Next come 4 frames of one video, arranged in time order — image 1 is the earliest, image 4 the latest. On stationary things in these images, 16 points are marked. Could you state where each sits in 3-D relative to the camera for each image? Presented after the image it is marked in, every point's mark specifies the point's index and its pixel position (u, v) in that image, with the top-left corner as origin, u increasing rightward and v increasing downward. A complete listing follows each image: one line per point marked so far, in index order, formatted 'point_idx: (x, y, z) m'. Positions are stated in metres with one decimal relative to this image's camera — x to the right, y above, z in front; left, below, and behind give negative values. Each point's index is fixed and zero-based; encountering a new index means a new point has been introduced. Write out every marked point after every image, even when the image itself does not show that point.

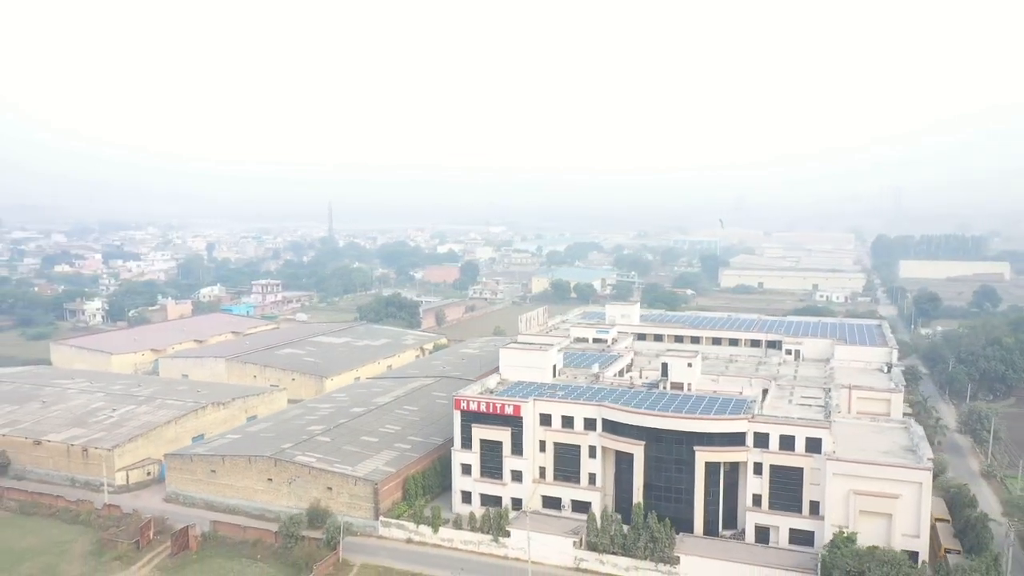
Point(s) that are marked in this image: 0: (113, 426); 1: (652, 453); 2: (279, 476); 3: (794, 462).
0: (-10.8, -3.7, +19.9) m
1: (+2.8, -3.3, +15.0) m
2: (-5.2, -4.2, +16.6) m
3: (+5.4, -3.3, +14.1) m
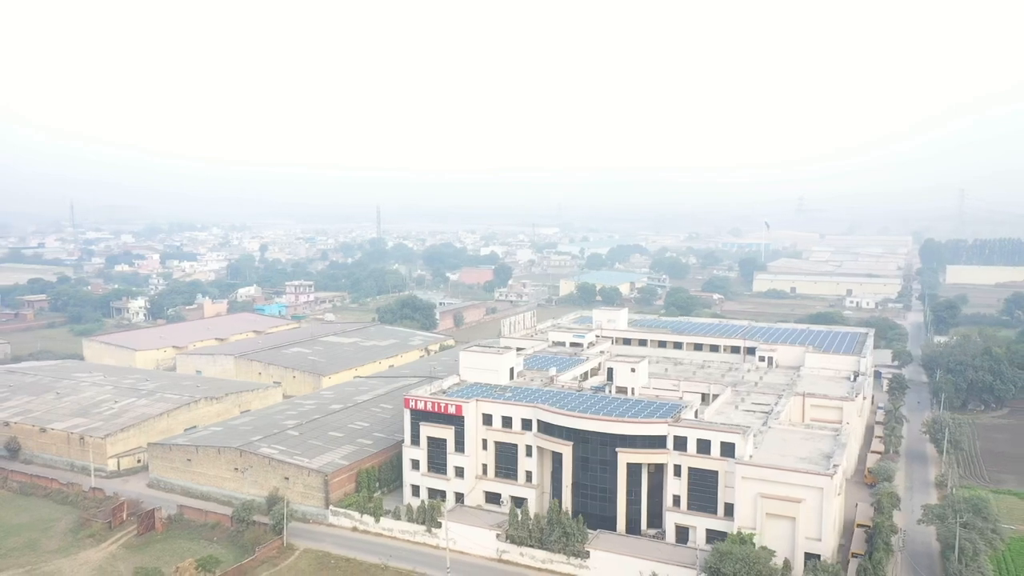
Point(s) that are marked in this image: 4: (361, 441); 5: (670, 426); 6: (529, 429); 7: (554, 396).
0: (-11.7, -3.7, +21.7) m
1: (+1.4, -3.5, +15.6) m
2: (-6.5, -4.3, +17.9) m
3: (+3.9, -3.5, +14.6) m
4: (-3.9, -4.0, +19.2) m
5: (+3.2, -2.8, +15.0) m
6: (+0.4, -3.1, +16.6) m
7: (+1.0, -2.6, +17.8) m
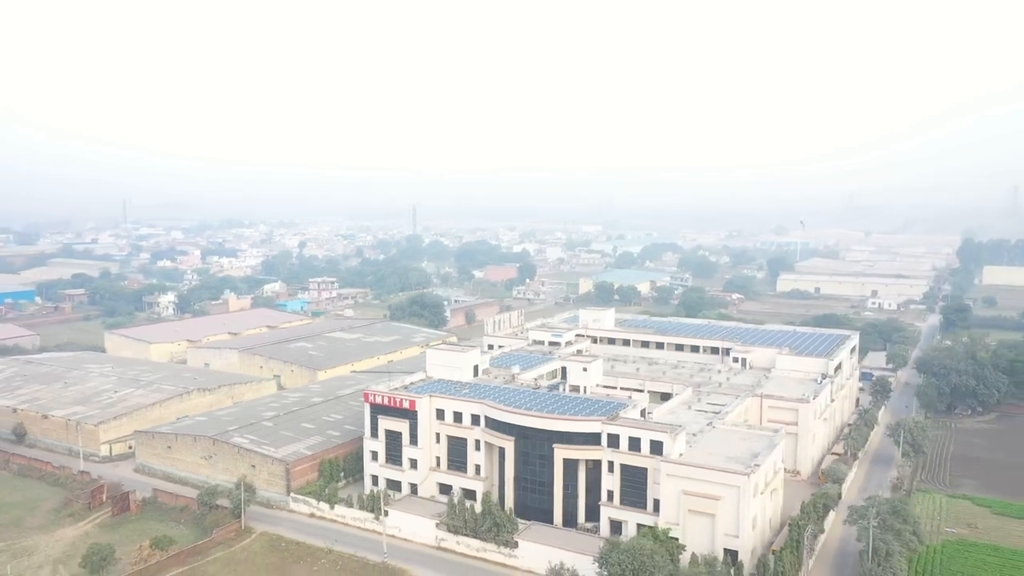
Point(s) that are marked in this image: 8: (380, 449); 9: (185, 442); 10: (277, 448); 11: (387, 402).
0: (-12.6, -3.6, +23.0) m
1: (+0.2, -3.5, +16.2) m
2: (-7.6, -4.2, +18.9) m
3: (+2.6, -3.5, +15.0) m
4: (-4.9, -3.9, +20.1) m
5: (+1.9, -2.8, +15.4) m
6: (-0.8, -3.1, +17.2) m
7: (-0.1, -2.6, +18.4) m
8: (-3.3, -4.0, +18.2) m
9: (-8.6, -4.1, +19.5) m
10: (-5.9, -4.1, +18.7) m
11: (-3.0, -2.8, +18.0) m
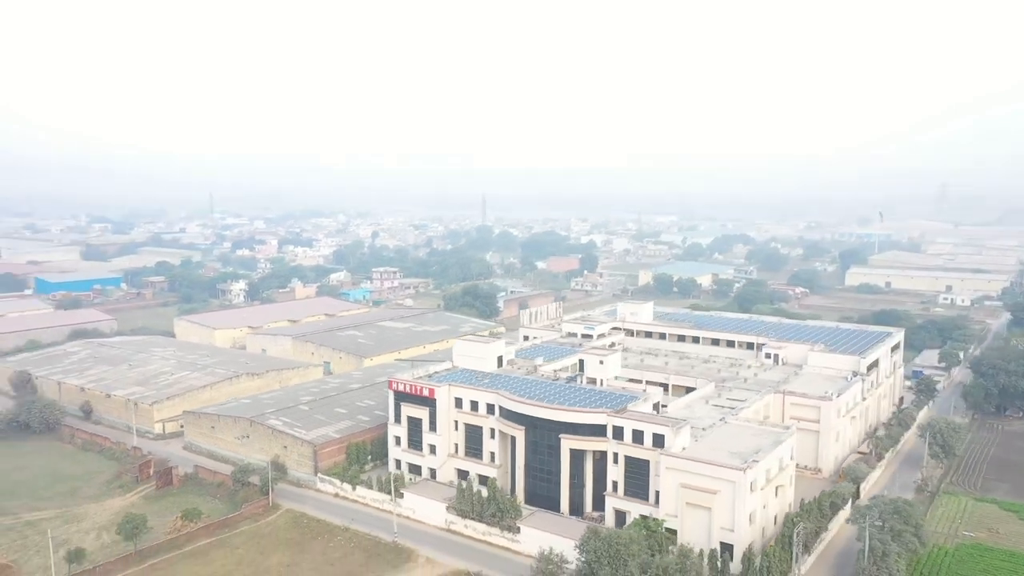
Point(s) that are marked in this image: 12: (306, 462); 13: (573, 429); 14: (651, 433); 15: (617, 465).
0: (-11.6, -3.3, +24.7) m
1: (+0.4, -3.4, +16.6) m
2: (-7.1, -4.0, +20.1) m
3: (+2.7, -3.4, +15.2) m
4: (-4.3, -3.7, +21.0) m
5: (+2.0, -2.7, +15.6) m
6: (-0.4, -3.0, +17.7) m
7: (+0.4, -2.4, +18.8) m
8: (-2.8, -3.8, +19.0) m
9: (-8.0, -3.8, +20.8) m
10: (-5.4, -3.8, +19.8) m
11: (-2.6, -2.6, +18.7) m
12: (-5.3, -4.5, +19.0) m
13: (+1.3, -3.1, +16.0) m
14: (+2.9, -3.0, +15.1) m
15: (+2.2, -3.8, +15.6) m
